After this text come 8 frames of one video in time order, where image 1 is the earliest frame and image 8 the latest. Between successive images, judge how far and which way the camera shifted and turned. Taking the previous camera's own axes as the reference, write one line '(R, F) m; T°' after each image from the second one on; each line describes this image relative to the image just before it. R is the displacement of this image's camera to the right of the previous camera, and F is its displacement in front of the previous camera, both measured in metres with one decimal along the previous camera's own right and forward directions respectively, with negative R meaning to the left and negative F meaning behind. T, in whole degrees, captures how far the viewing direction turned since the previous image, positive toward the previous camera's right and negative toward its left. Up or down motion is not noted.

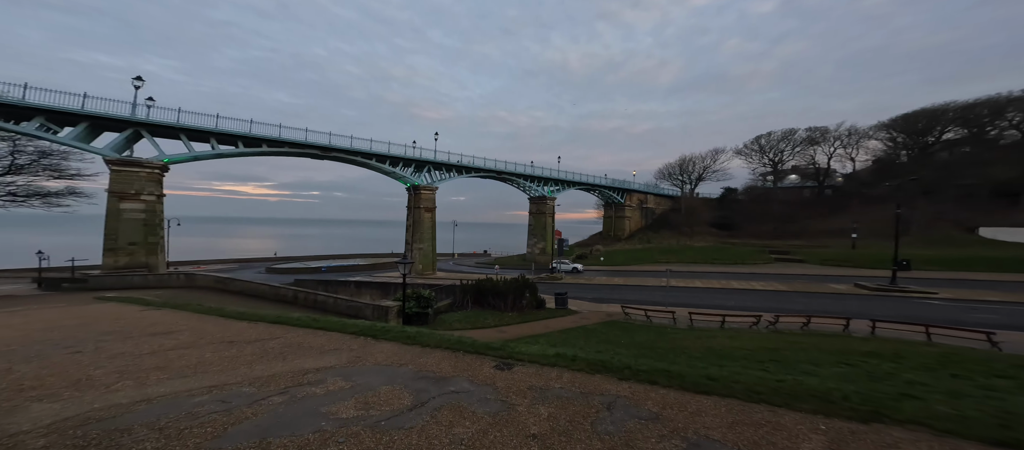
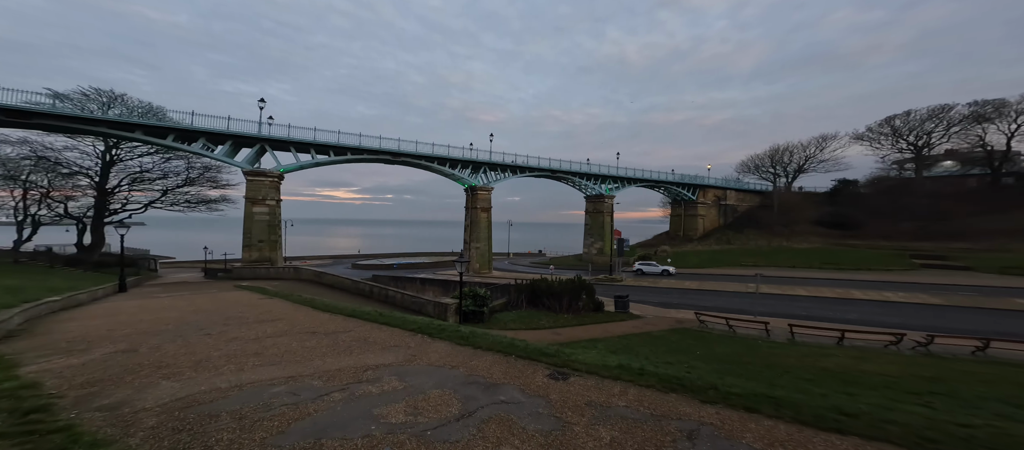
(0.0, +0.3) m; -9°
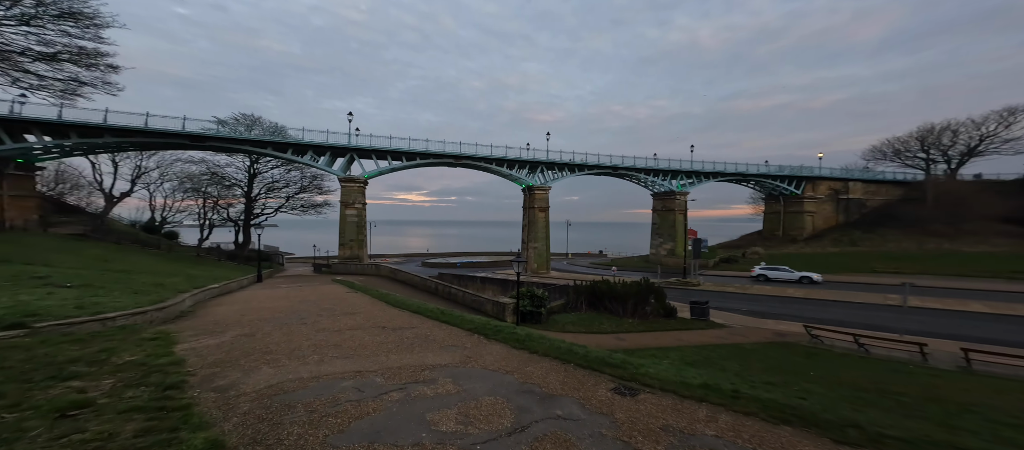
(0.0, +0.3) m; -9°
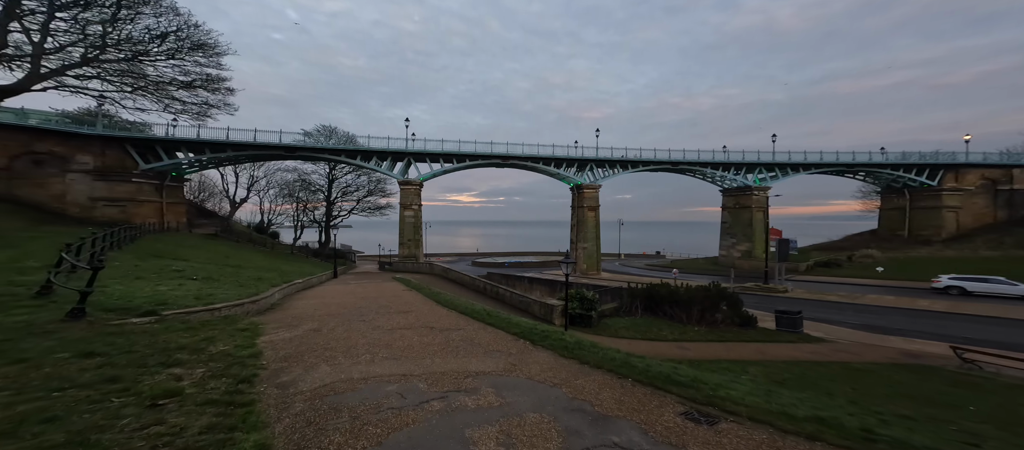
(0.0, +0.3) m; -8°
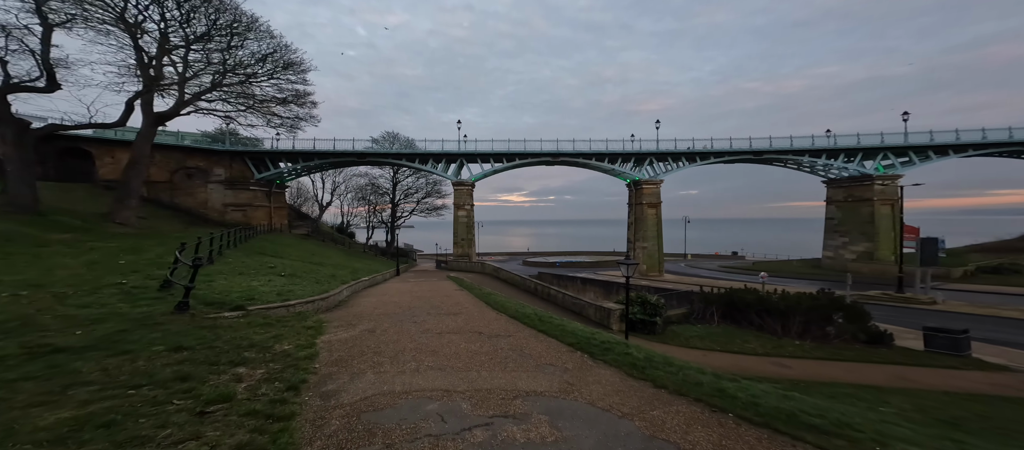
(0.0, +0.6) m; -8°
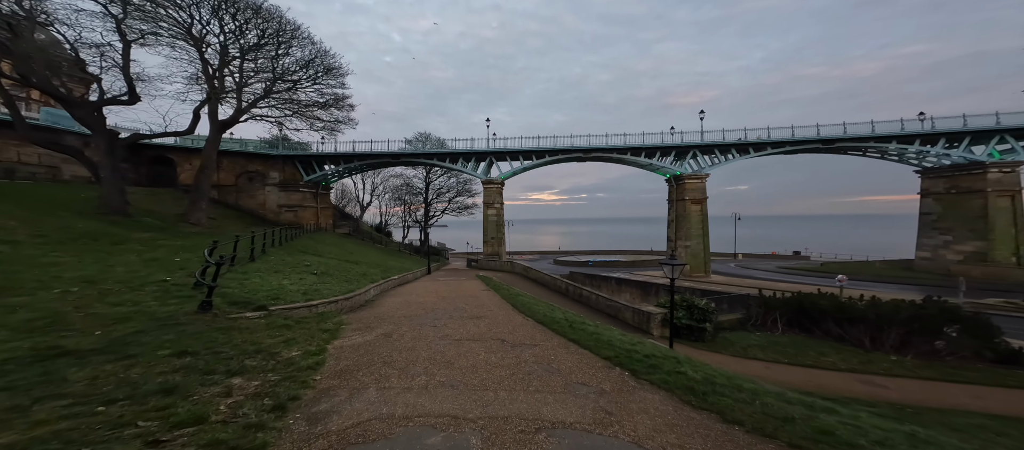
(+0.1, +0.8) m; -5°
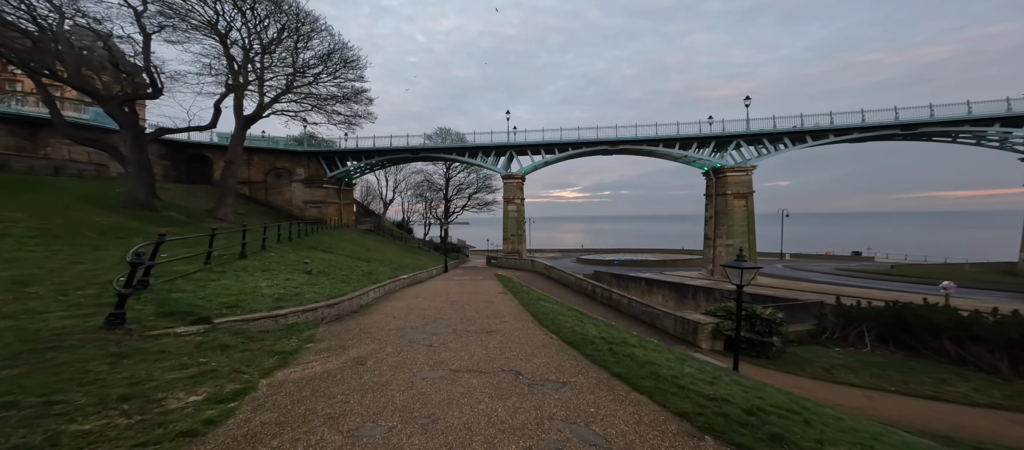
(0.0, +2.0) m; -3°
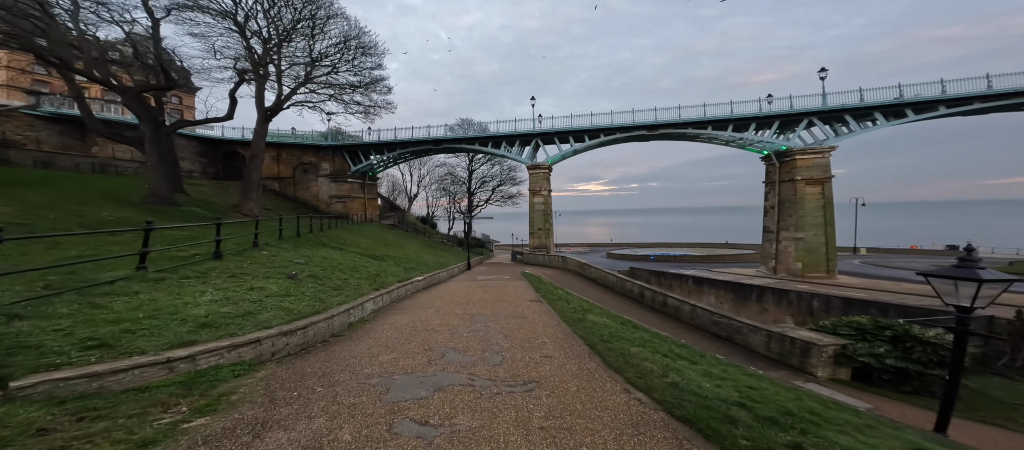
(-0.4, +2.9) m; -4°
